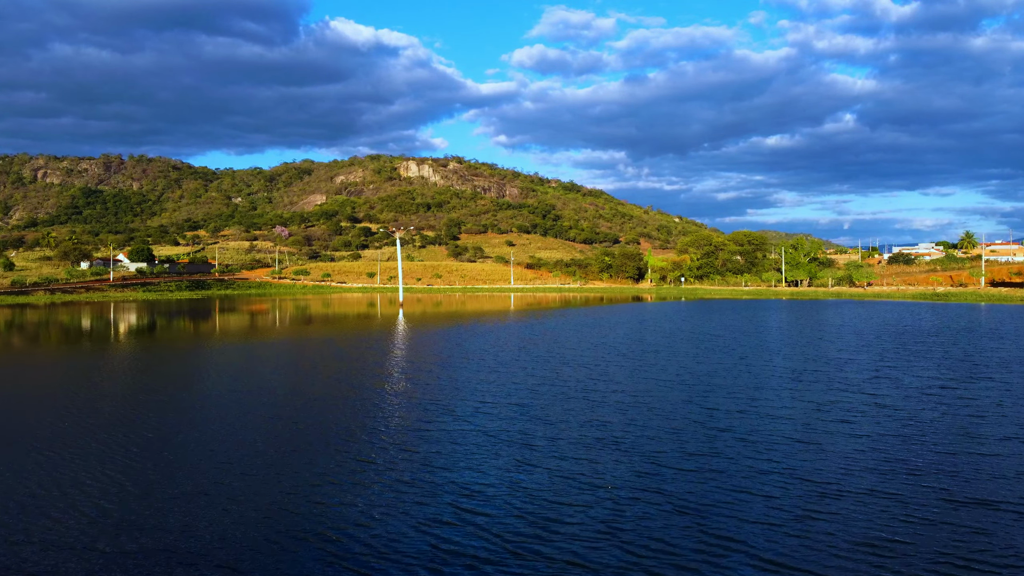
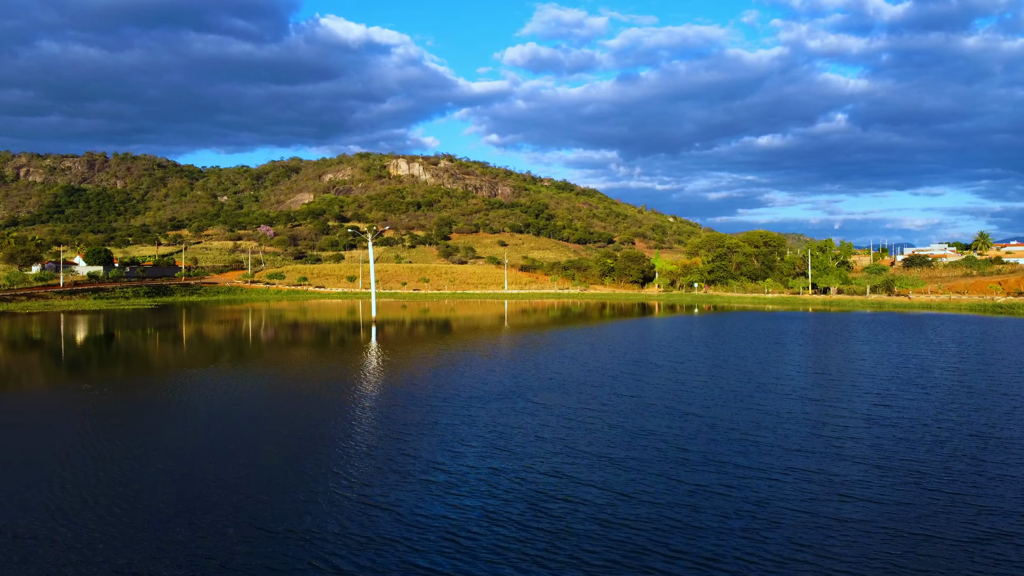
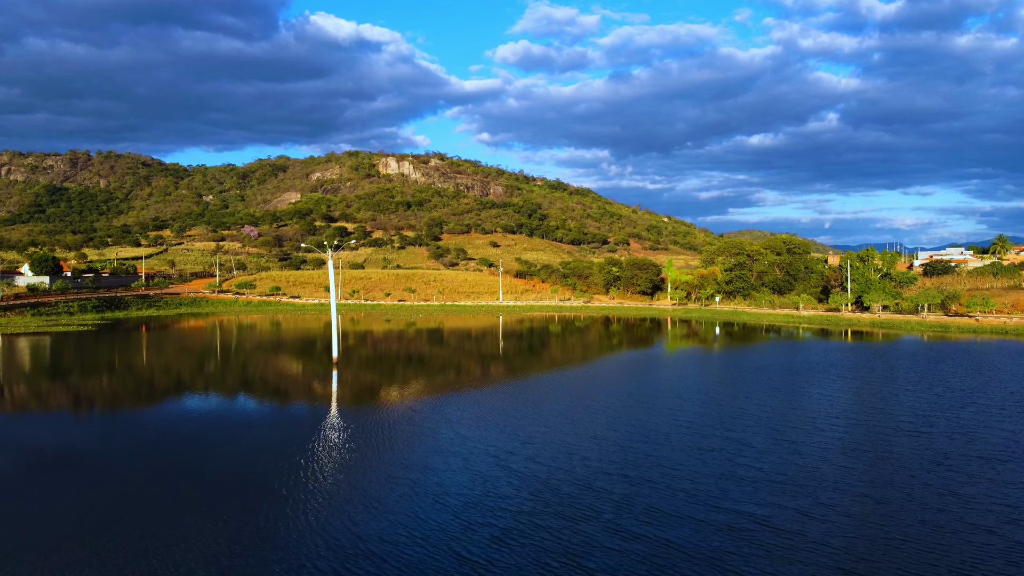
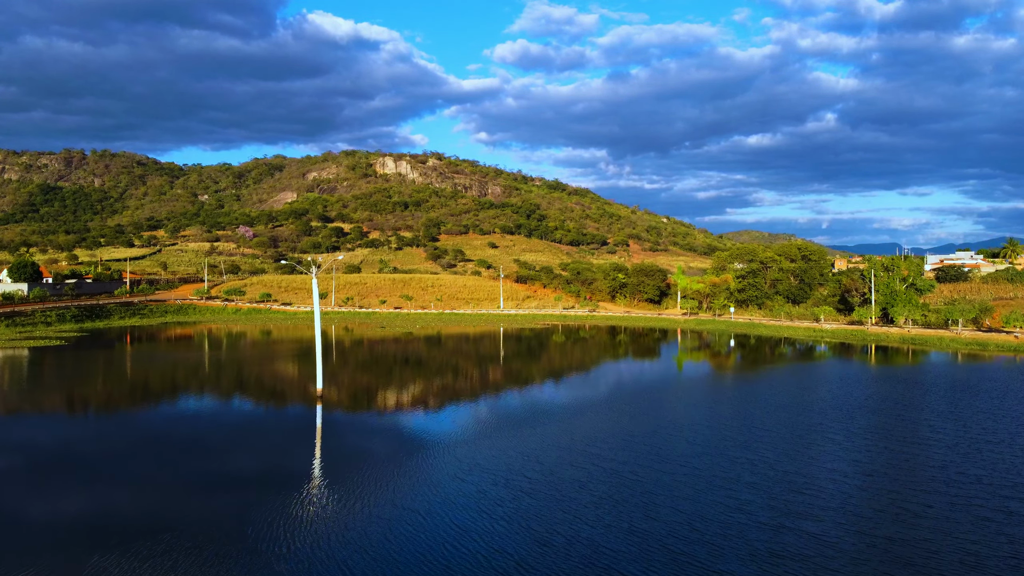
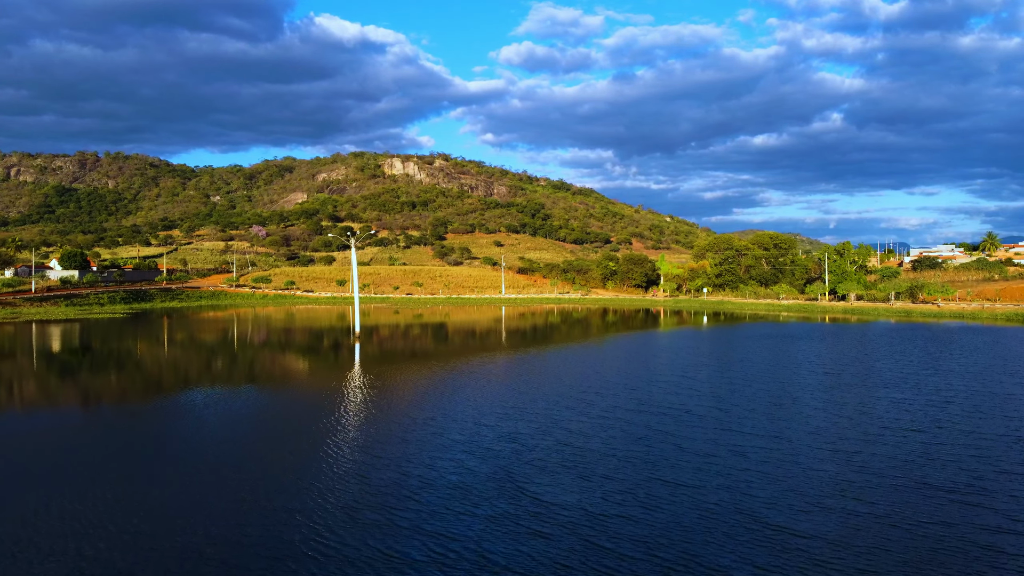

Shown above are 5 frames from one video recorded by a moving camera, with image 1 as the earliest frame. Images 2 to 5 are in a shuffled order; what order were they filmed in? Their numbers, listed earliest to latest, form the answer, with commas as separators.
2, 5, 3, 4
